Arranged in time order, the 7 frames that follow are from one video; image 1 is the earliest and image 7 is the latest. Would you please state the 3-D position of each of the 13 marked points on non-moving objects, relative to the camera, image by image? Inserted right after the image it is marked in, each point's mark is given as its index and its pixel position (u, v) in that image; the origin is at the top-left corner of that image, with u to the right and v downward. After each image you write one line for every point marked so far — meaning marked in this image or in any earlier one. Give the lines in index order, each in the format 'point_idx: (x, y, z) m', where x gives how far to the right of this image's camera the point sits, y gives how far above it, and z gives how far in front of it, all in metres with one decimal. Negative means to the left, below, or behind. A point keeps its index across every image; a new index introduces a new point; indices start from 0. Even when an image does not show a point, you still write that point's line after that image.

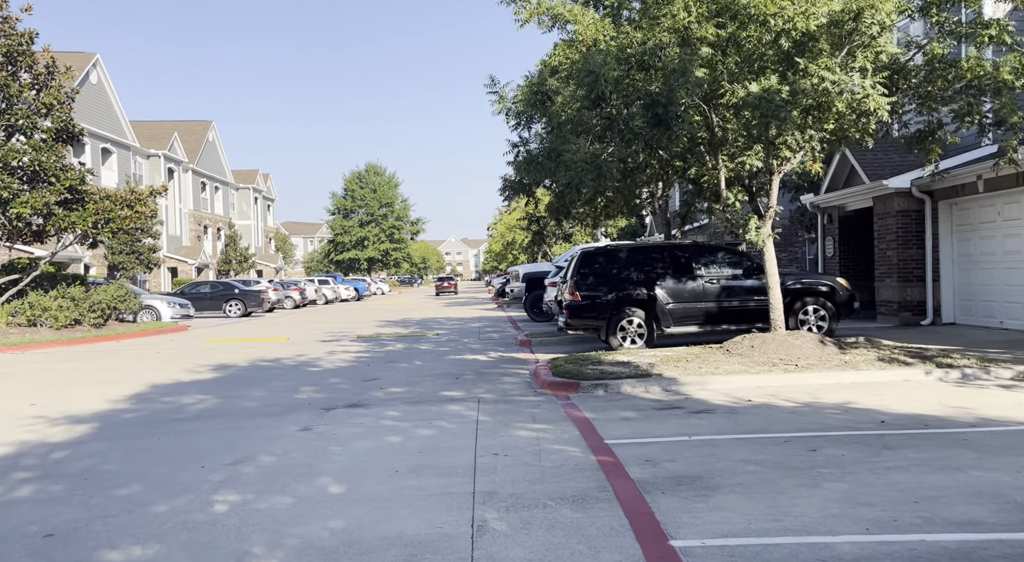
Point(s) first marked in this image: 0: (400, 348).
0: (-2.6, -1.5, +17.9) m
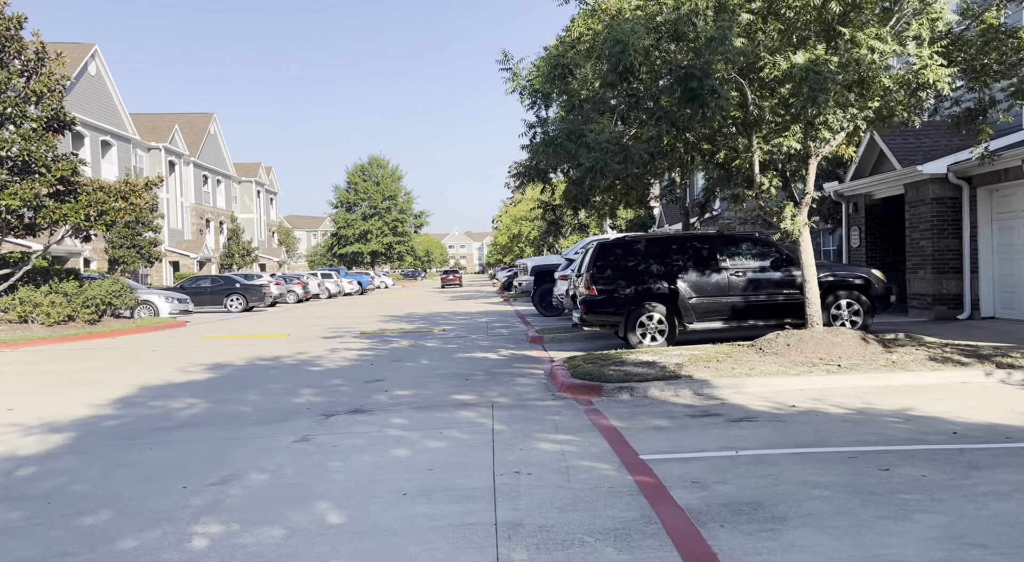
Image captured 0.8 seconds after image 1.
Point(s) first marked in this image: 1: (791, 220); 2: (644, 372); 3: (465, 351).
0: (-2.4, -1.4, +17.1) m
1: (+3.7, +0.8, +10.5) m
2: (+1.7, -1.2, +10.0) m
3: (-1.0, -1.4, +15.7) m
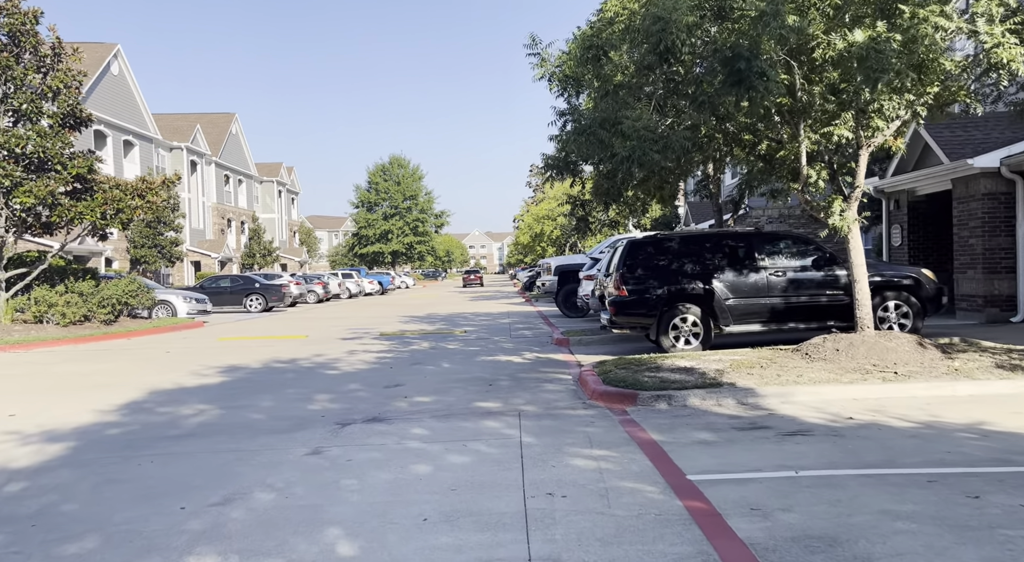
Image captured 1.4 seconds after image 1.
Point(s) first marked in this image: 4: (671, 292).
0: (-1.8, -1.4, +16.5) m
1: (+4.1, +0.8, +9.7) m
2: (+2.0, -1.2, +9.3) m
3: (-0.5, -1.4, +15.1) m
4: (+2.7, -0.2, +13.0) m
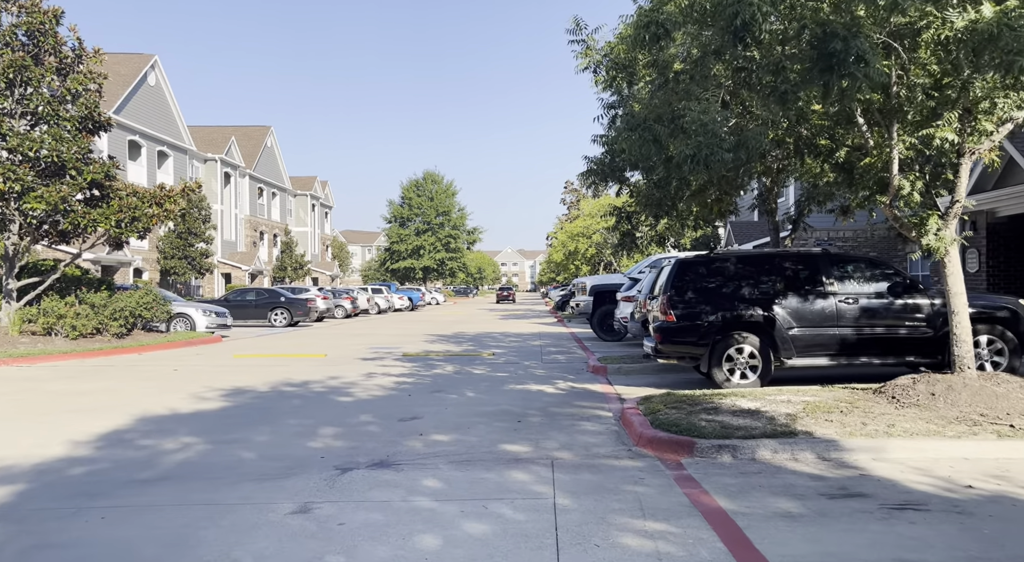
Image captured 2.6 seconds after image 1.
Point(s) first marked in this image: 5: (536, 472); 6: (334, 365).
0: (-1.2, -1.8, +15.1) m
1: (+4.5, +0.5, +8.2) m
2: (+2.4, -1.5, +7.8) m
3: (+0.1, -1.8, +13.7) m
4: (+3.2, -0.6, +11.5) m
5: (+0.2, -1.7, +7.0) m
6: (-3.8, -1.8, +16.5) m
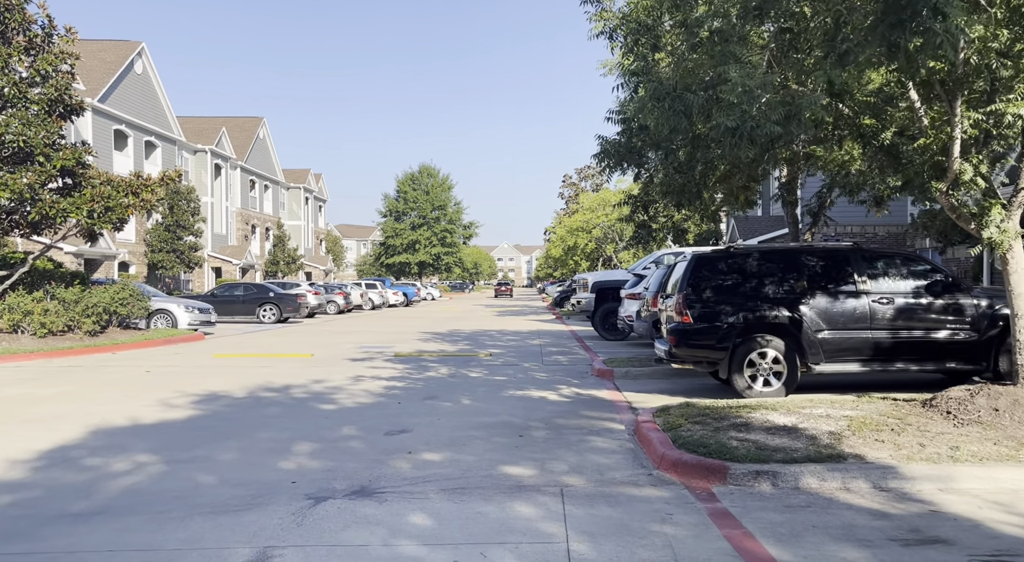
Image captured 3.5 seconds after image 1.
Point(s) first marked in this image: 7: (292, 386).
0: (-1.2, -1.7, +14.1) m
1: (+4.5, +0.5, +7.1) m
2: (+2.4, -1.4, +6.8) m
3: (+0.1, -1.7, +12.7) m
4: (+3.2, -0.5, +10.5) m
5: (+0.2, -1.7, +6.0) m
6: (-3.8, -1.7, +15.4) m
7: (-3.6, -1.7, +12.7) m
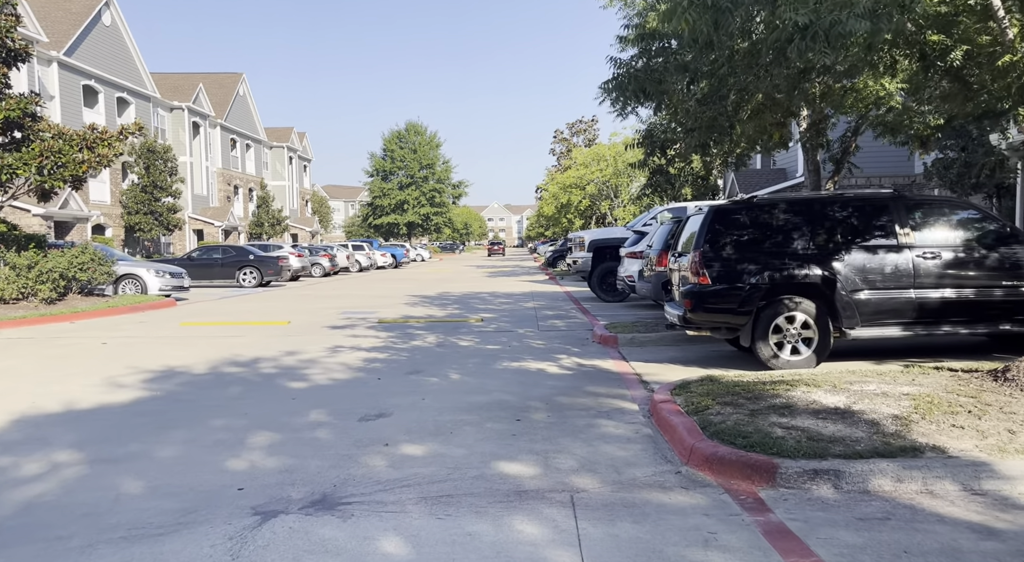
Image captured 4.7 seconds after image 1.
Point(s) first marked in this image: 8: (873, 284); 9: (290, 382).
0: (-1.3, -1.0, +12.8) m
1: (+4.4, +0.9, +5.8) m
2: (+2.4, -1.1, +5.5) m
3: (0.0, -1.1, +11.4) m
4: (+3.1, 0.0, +9.2) m
5: (+0.2, -1.4, +4.7) m
6: (-3.9, -1.0, +14.1) m
7: (-3.7, -1.1, +11.4) m
8: (+4.2, 0.0, +9.2) m
9: (-2.8, -1.3, +9.7) m
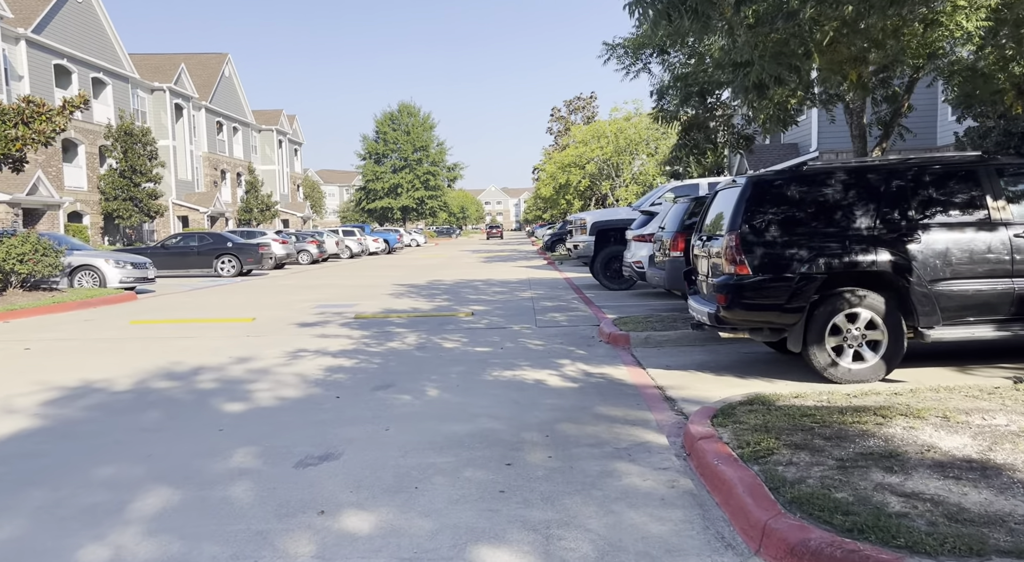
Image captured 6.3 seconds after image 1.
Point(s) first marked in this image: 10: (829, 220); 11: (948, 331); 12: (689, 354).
0: (-1.4, -0.9, +10.9) m
1: (+4.3, +0.9, +3.9) m
2: (+2.3, -1.1, +3.6) m
3: (-0.1, -1.0, +9.5) m
4: (+3.0, +0.1, +7.2) m
5: (+0.2, -1.5, +2.8) m
6: (-4.0, -0.9, +12.2) m
7: (-3.8, -1.1, +9.5) m
8: (+4.1, +0.1, +7.2) m
9: (-2.9, -1.2, +7.8) m
10: (+3.0, +0.6, +7.4) m
11: (+4.1, -0.5, +7.3) m
12: (+2.1, -0.8, +9.2) m
